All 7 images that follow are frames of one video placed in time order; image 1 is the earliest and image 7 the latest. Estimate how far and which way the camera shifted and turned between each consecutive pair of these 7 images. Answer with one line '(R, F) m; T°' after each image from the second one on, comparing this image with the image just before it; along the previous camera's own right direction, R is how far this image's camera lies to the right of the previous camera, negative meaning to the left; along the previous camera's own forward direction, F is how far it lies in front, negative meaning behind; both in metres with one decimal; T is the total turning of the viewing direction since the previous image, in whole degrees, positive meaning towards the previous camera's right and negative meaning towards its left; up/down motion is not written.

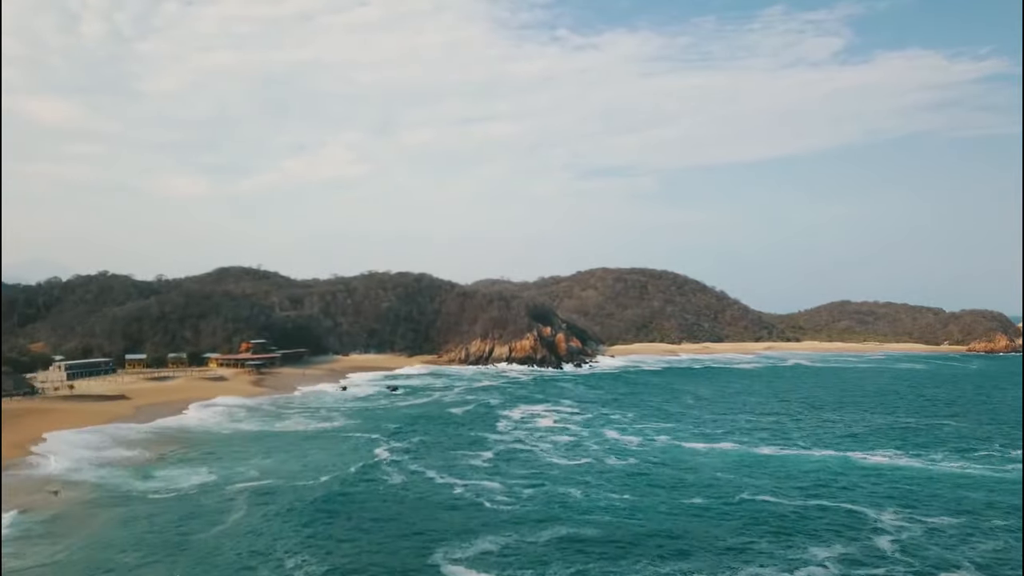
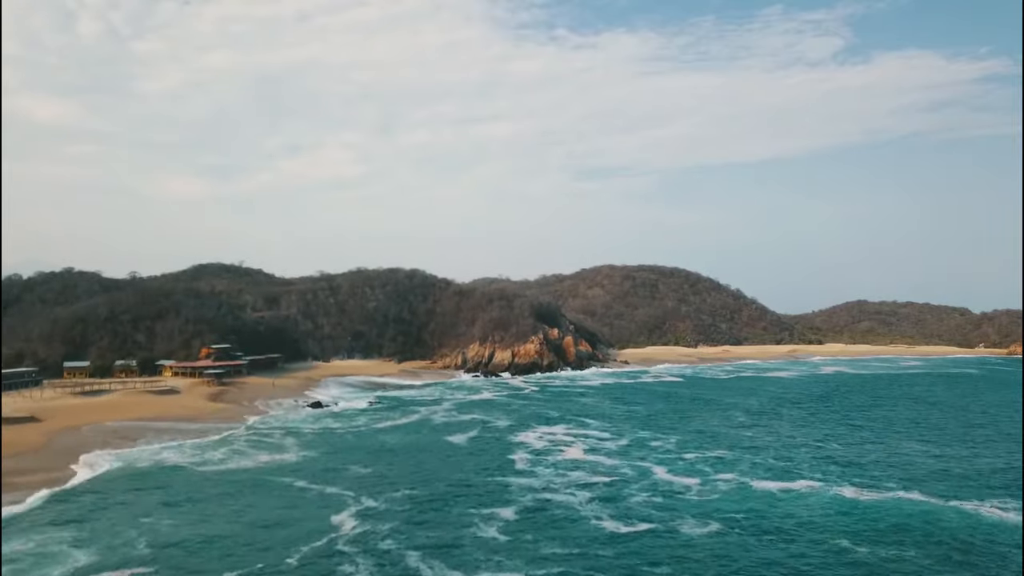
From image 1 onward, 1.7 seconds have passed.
(-0.3, +6.8) m; 0°
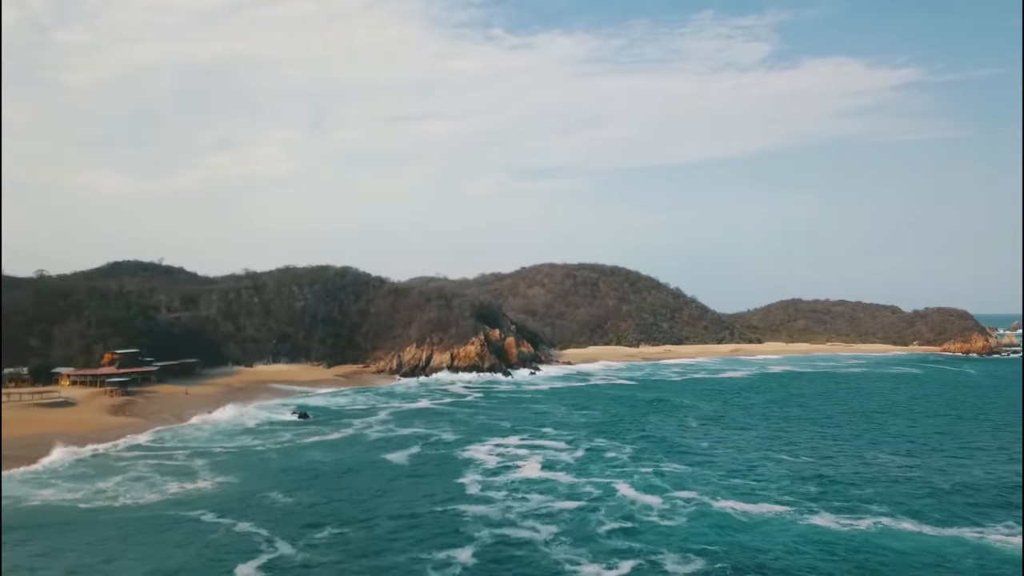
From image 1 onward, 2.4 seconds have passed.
(-0.1, +2.9) m; +5°
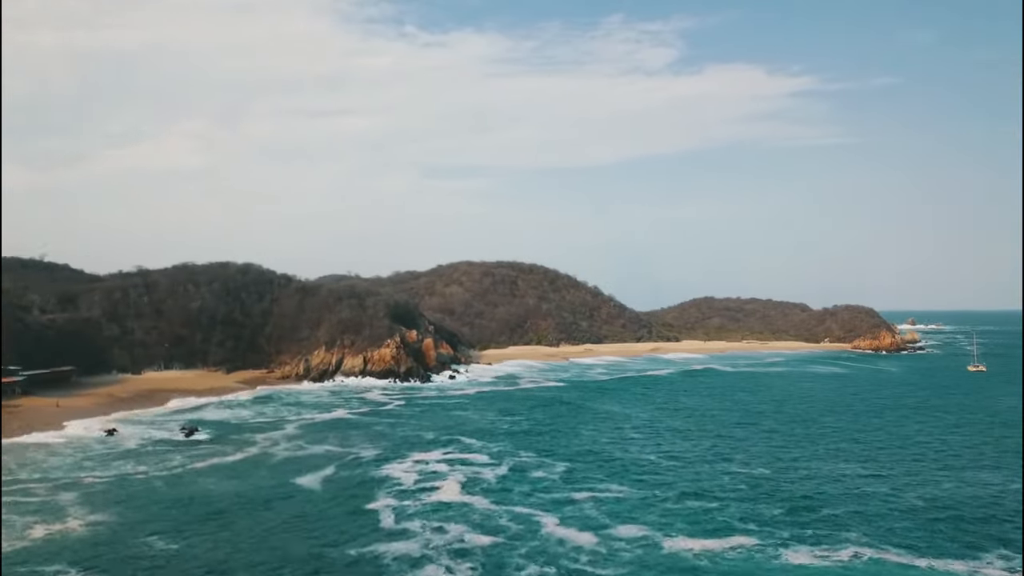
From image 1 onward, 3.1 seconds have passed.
(-0.2, +2.8) m; +6°
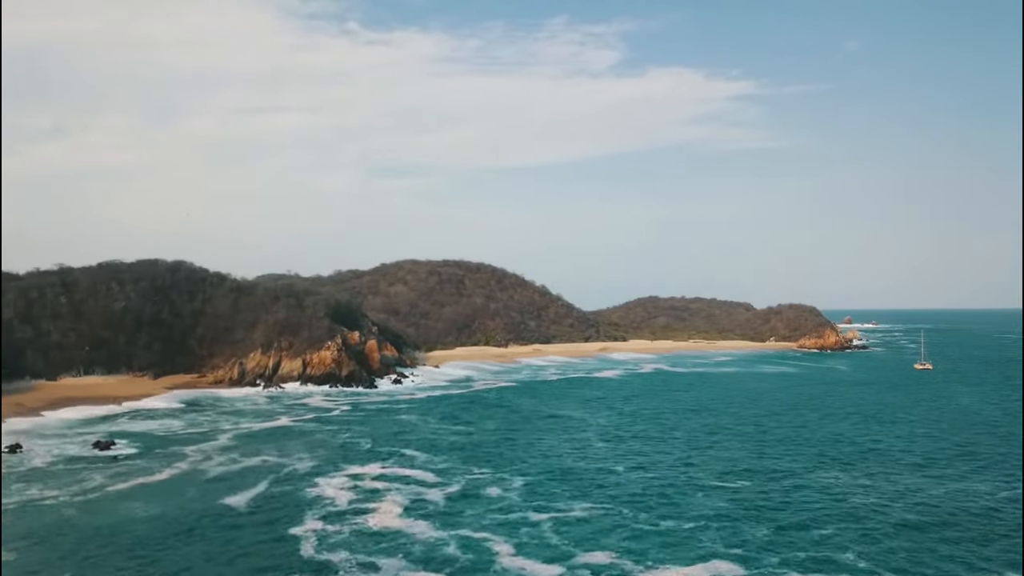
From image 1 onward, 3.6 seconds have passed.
(-0.2, +1.9) m; +4°
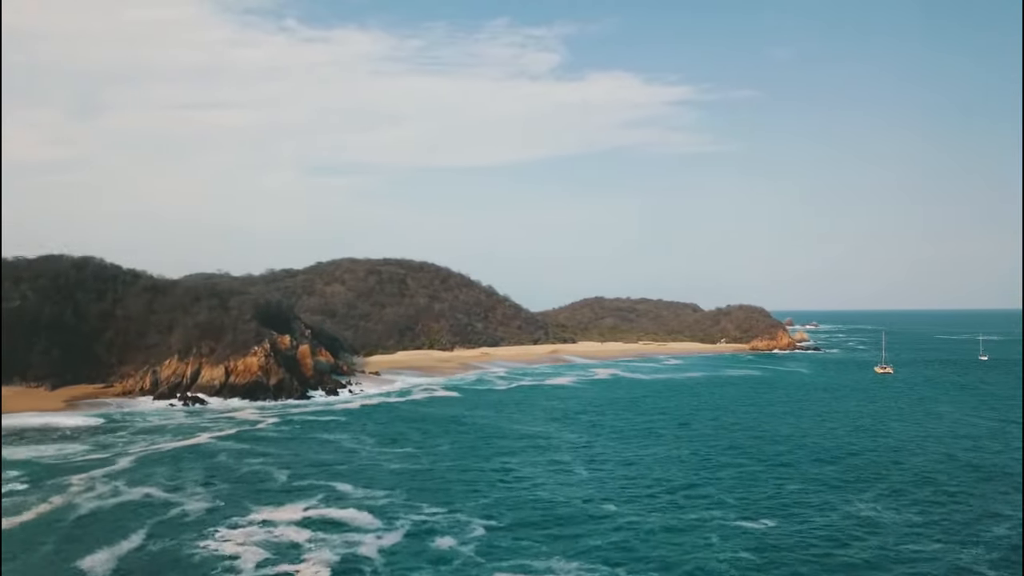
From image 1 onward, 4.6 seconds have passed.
(-0.4, +3.8) m; +4°
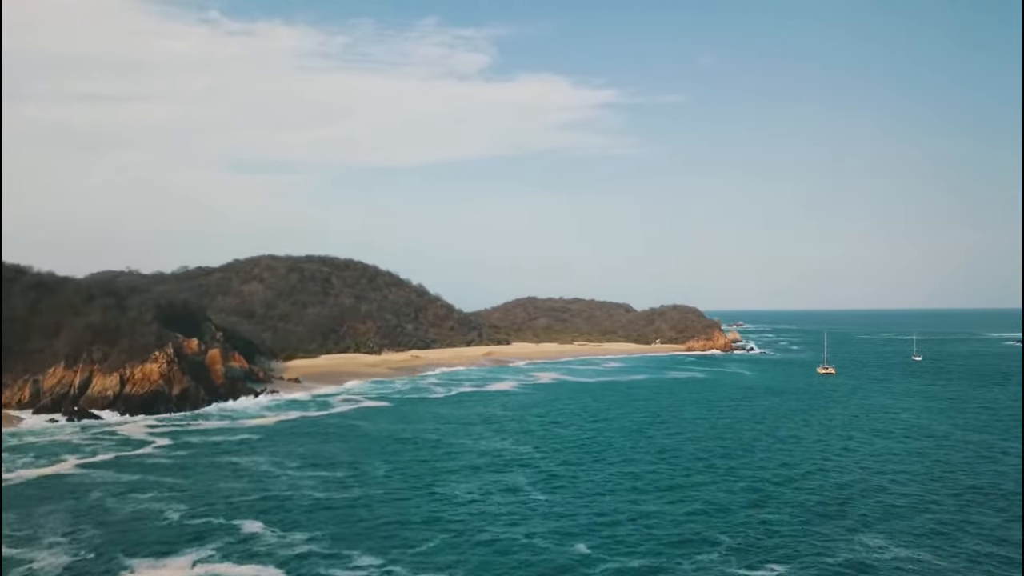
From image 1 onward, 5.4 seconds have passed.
(-0.4, +3.2) m; +5°
